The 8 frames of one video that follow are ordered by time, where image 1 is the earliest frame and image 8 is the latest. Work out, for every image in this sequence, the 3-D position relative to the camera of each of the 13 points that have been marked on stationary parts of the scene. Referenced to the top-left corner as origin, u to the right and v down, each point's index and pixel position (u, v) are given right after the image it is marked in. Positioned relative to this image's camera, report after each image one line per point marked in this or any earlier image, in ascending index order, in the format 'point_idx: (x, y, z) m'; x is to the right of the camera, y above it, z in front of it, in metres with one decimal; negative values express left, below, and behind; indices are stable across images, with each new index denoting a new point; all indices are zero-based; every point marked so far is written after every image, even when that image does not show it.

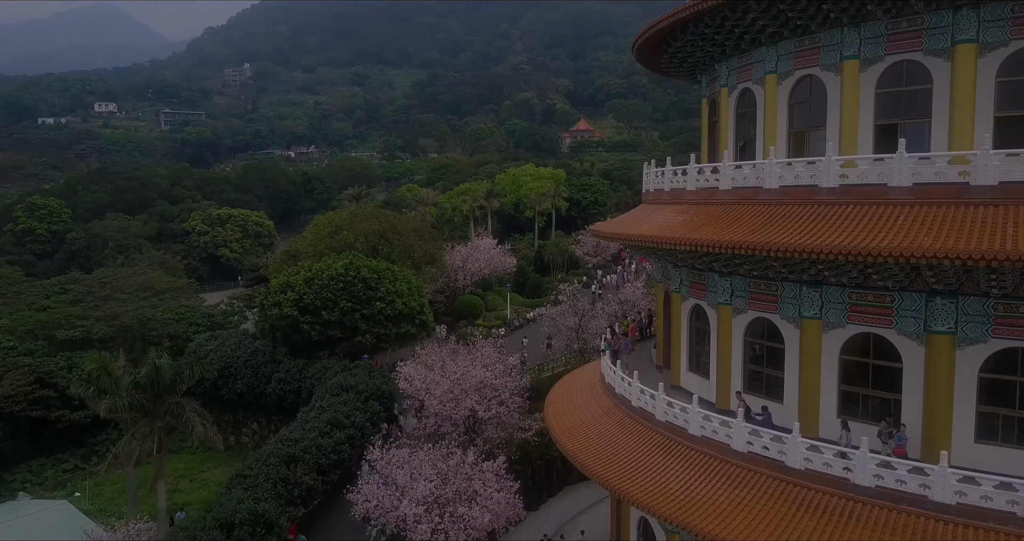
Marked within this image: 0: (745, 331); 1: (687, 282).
0: (+4.5, -1.2, +15.0) m
1: (+3.8, -0.3, +16.8) m
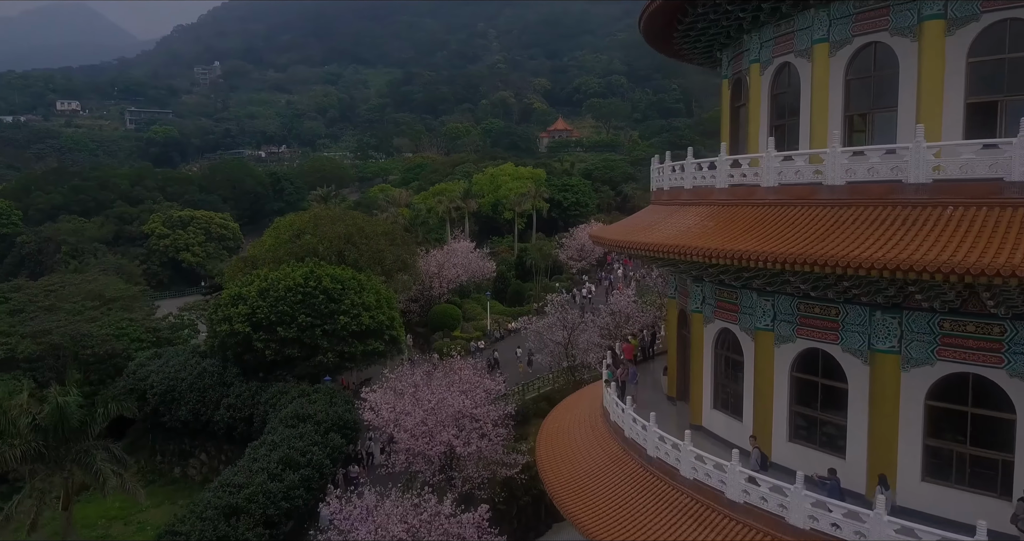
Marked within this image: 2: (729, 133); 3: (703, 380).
0: (+4.3, -1.5, +12.0) m
1: (+3.6, -0.5, +13.8) m
2: (+4.4, +2.8, +15.7) m
3: (+3.5, -2.0, +14.2) m
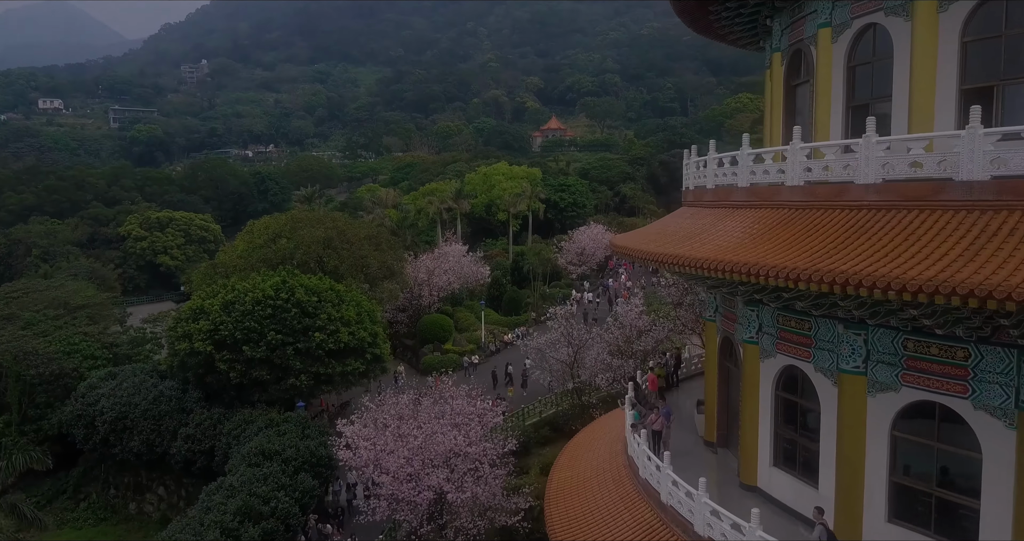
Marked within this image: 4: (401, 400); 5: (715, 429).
0: (+4.4, -1.8, +9.0) m
1: (+3.7, -0.8, +10.8) m
2: (+4.5, +2.5, +12.7) m
3: (+3.6, -2.3, +11.3) m
4: (-2.8, -3.3, +19.6) m
5: (+3.5, -2.7, +13.2) m
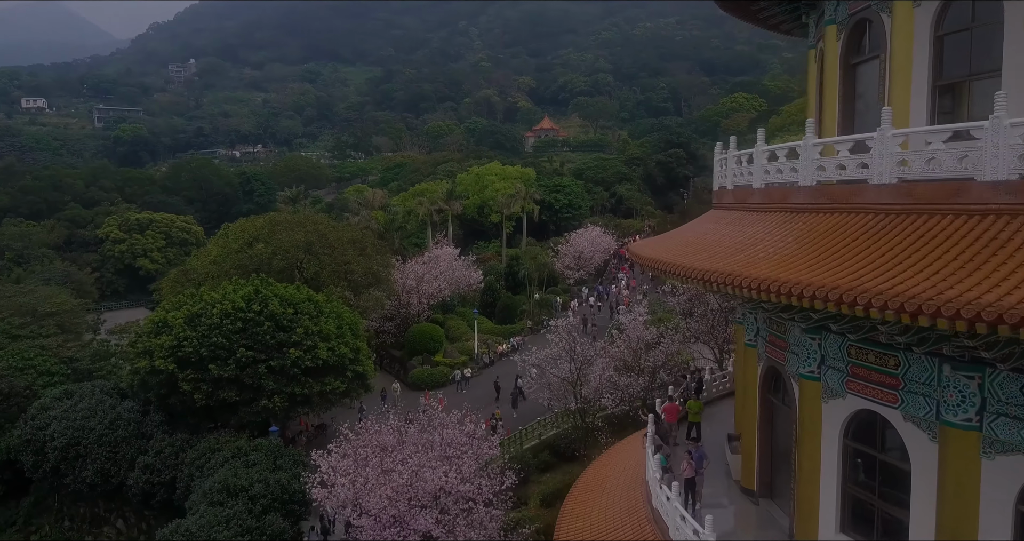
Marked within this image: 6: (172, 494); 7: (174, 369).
0: (+4.5, -2.0, +6.9) m
1: (+3.7, -1.0, +8.7) m
2: (+4.5, +2.3, +10.6) m
3: (+3.6, -2.5, +9.1) m
4: (-2.9, -3.5, +17.3) m
5: (+3.5, -2.9, +11.1) m
6: (-8.4, -5.5, +19.1) m
7: (-8.7, -2.5, +19.8) m
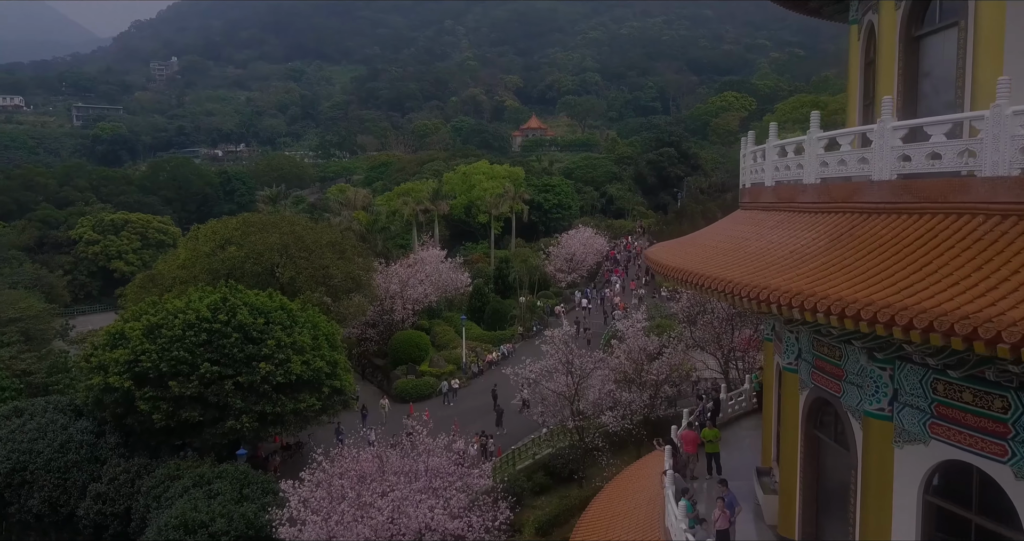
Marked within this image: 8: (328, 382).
0: (+4.6, -2.1, +5.2) m
1: (+3.7, -1.2, +7.0) m
2: (+4.5, +2.1, +8.9) m
3: (+3.6, -2.7, +7.4) m
4: (-3.0, -3.7, +15.5) m
5: (+3.5, -3.1, +9.4) m
6: (-8.5, -5.7, +17.2) m
7: (-8.8, -2.7, +17.9) m
8: (-4.7, -2.9, +19.9) m
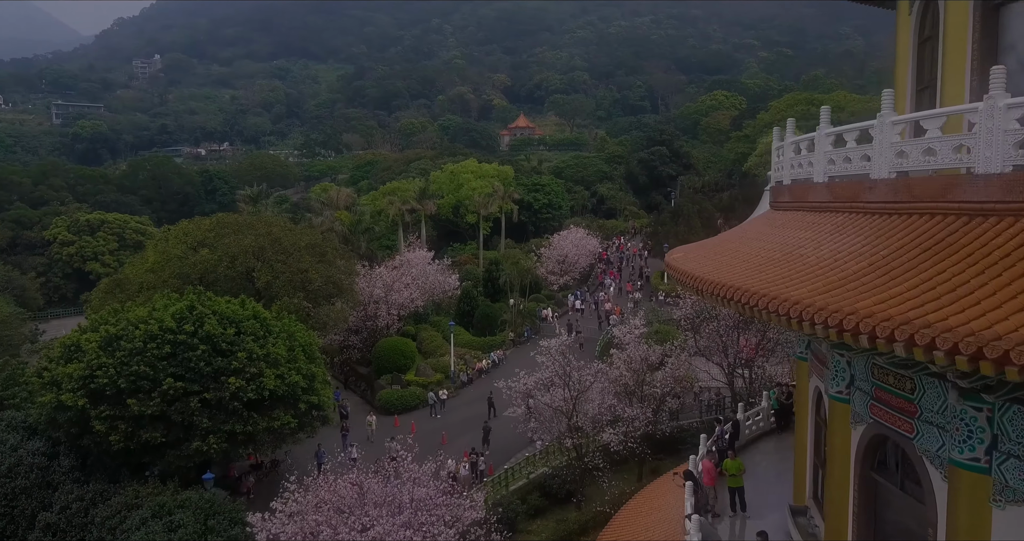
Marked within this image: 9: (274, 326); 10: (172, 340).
0: (+4.6, -2.2, +3.8) m
1: (+3.8, -1.3, +5.5) m
2: (+4.5, +2.0, +7.5) m
3: (+3.7, -2.8, +6.0) m
4: (-3.1, -3.8, +14.0) m
5: (+3.5, -3.2, +7.9) m
6: (-8.7, -5.8, +15.6) m
7: (-9.0, -2.8, +16.2) m
8: (-4.9, -3.0, +18.3) m
9: (-5.8, -1.4, +19.1) m
10: (-7.5, -1.5, +17.1) m
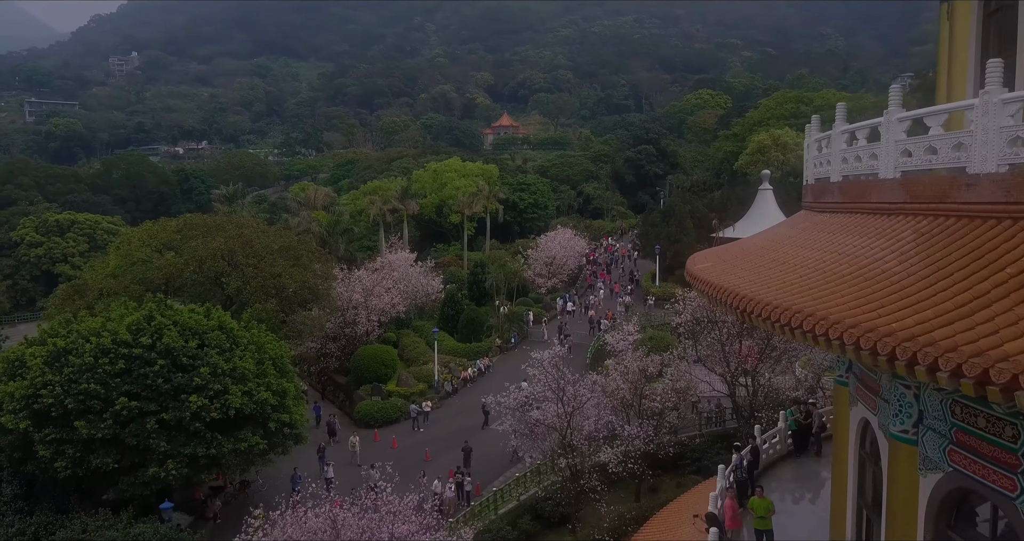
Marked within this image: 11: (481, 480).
0: (+4.7, -2.4, +2.5) m
1: (+3.8, -1.4, +4.2) m
2: (+4.5, +1.9, +6.2) m
3: (+3.7, -2.9, +4.6) m
4: (-3.2, -3.9, +12.5) m
5: (+3.5, -3.3, +6.6) m
6: (-8.8, -5.9, +14.0) m
7: (-9.2, -3.0, +14.6) m
8: (-5.1, -3.1, +16.8) m
9: (-6.1, -1.5, +17.5) m
10: (-7.7, -1.7, +15.5) m
11: (-0.8, -5.1, +19.3) m
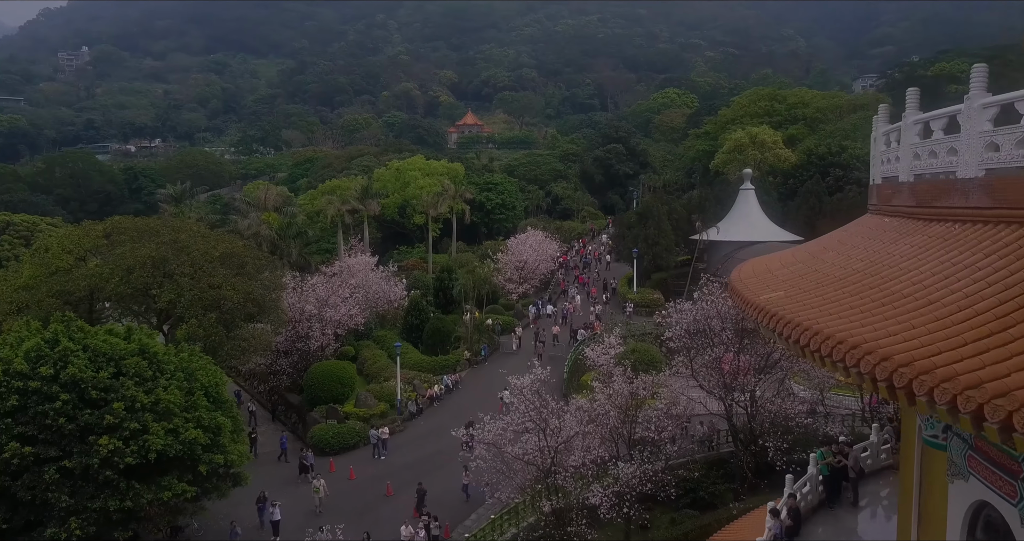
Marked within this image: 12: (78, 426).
0: (+4.9, -2.6, +0.4) m
1: (+3.9, -1.7, +2.1) m
2: (+4.5, +1.7, +4.0) m
3: (+3.8, -3.1, +2.5) m
4: (-3.5, -4.2, +10.0) m
5: (+3.5, -3.5, +4.4) m
6: (-9.1, -6.2, +11.2) m
7: (-9.5, -3.2, +11.9) m
8: (-5.6, -3.4, +14.2) m
9: (-6.6, -1.8, +14.9) m
10: (-8.1, -1.9, +12.8) m
11: (-1.3, -5.4, +16.9) m
12: (-7.2, -2.6, +12.9) m
